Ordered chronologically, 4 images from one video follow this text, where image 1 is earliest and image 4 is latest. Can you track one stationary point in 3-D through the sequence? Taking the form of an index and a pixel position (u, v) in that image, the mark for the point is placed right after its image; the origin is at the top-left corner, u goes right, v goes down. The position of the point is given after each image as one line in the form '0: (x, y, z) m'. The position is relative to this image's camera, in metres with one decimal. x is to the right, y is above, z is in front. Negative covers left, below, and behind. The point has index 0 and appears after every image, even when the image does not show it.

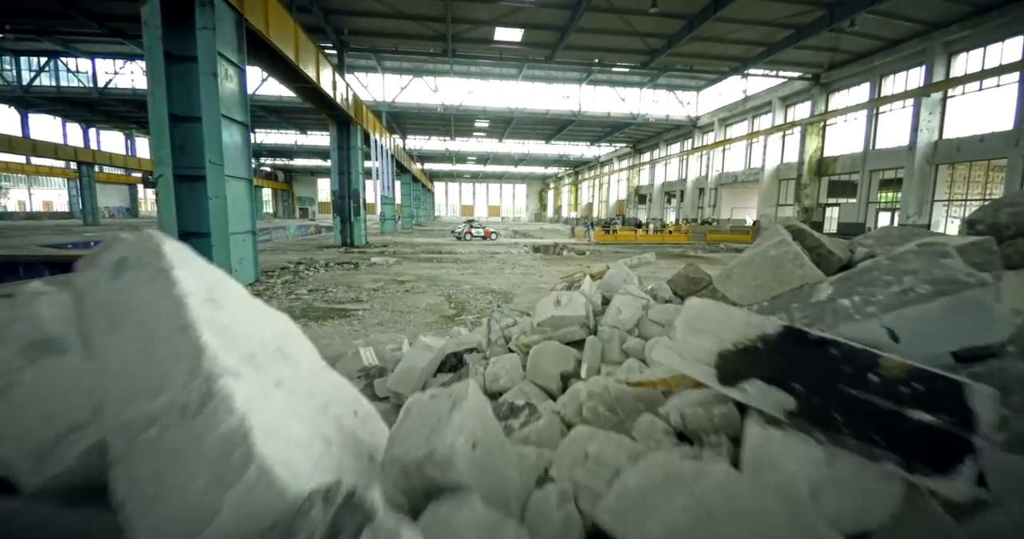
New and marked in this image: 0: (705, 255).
0: (+6.4, +0.5, +13.7) m
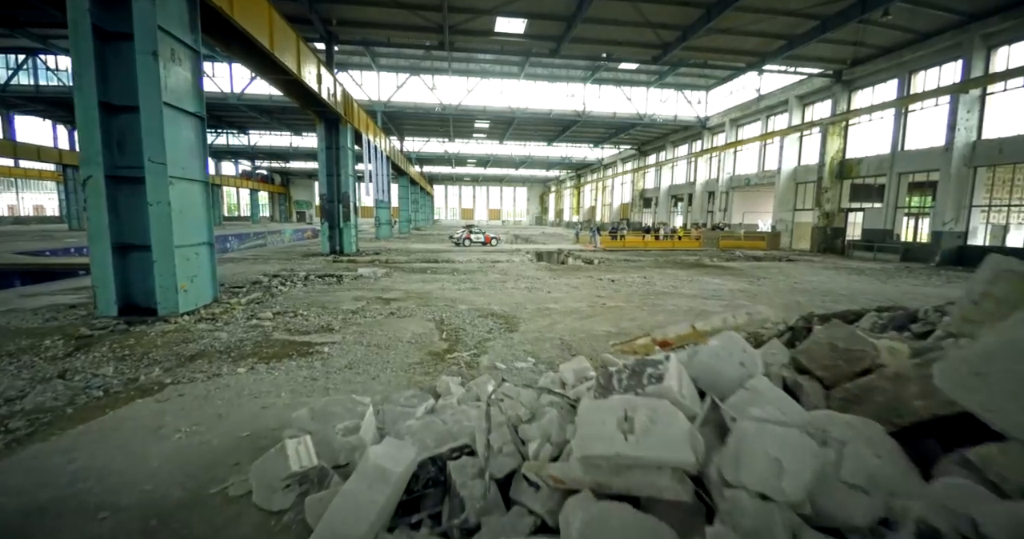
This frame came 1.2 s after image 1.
0: (+6.5, +0.2, +12.7) m
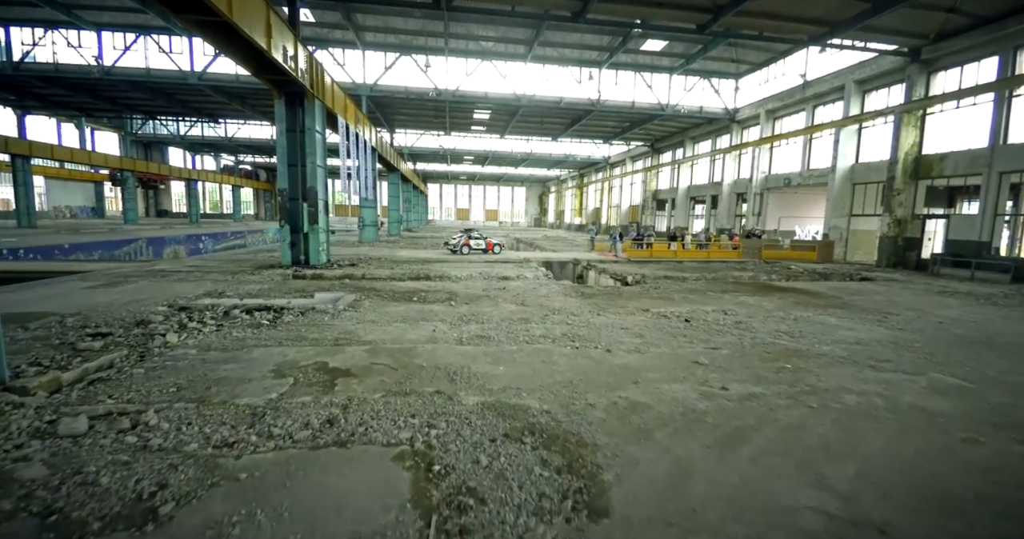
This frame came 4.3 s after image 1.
0: (+6.8, -0.3, +10.0) m
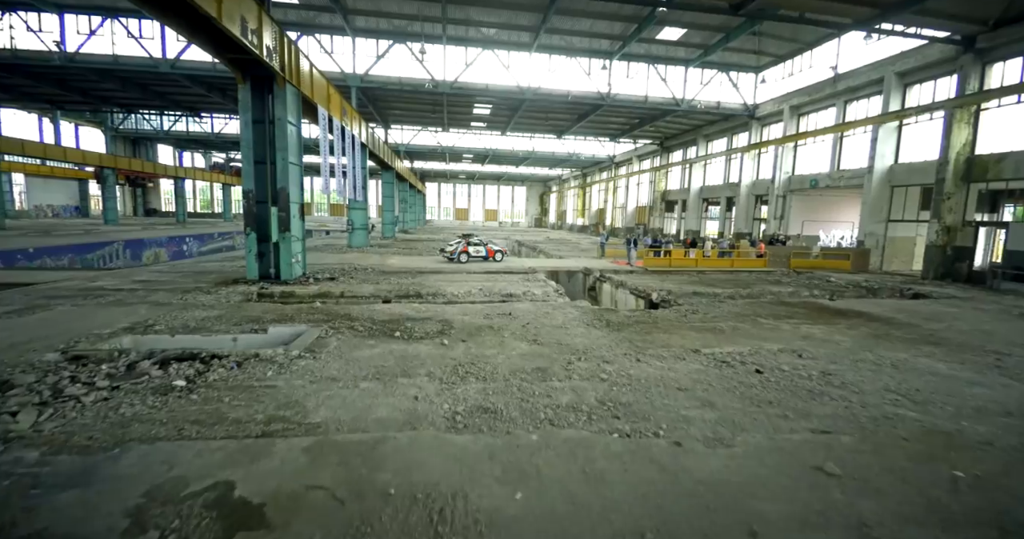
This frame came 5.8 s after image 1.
0: (+6.9, -0.7, +8.5) m
